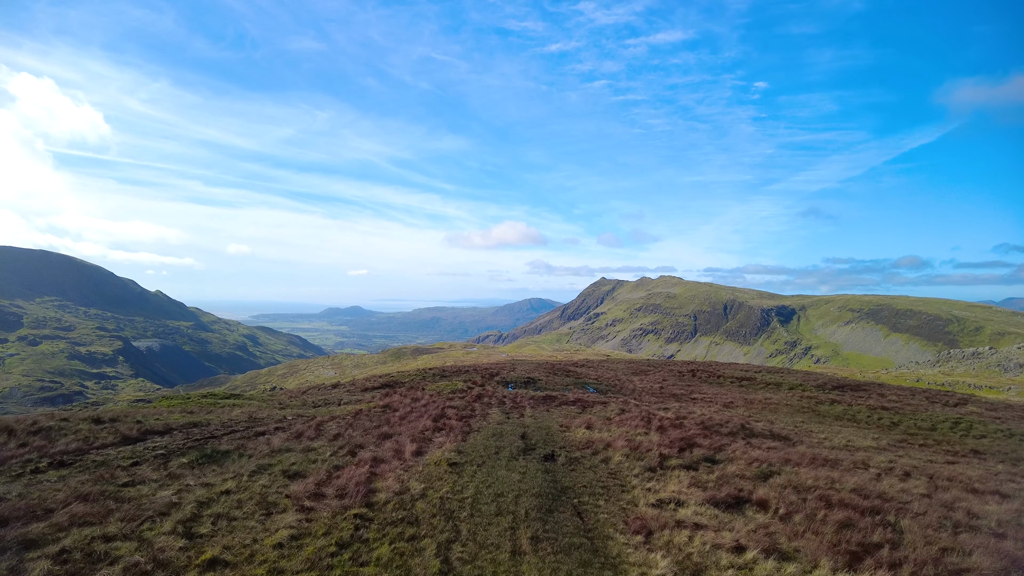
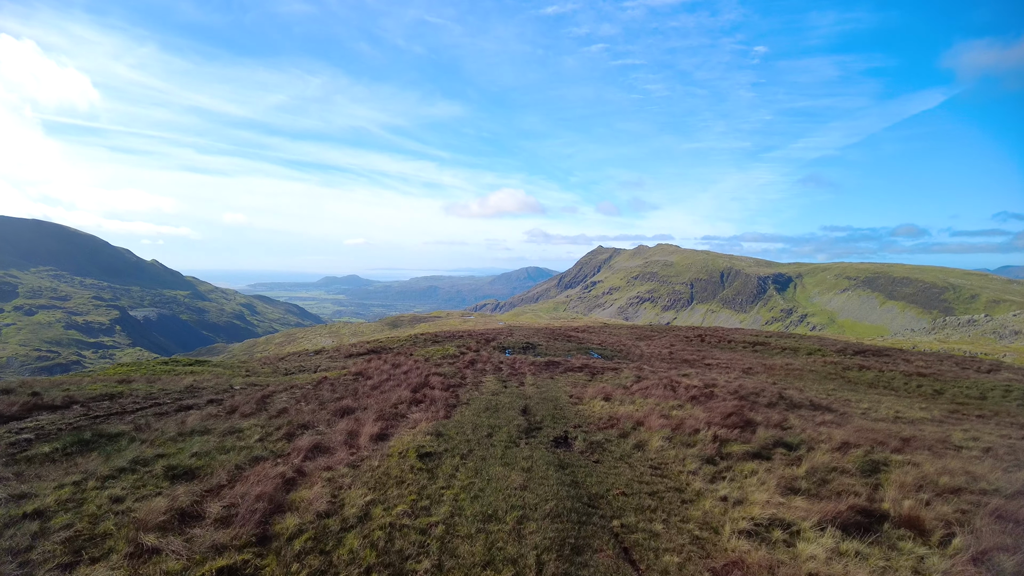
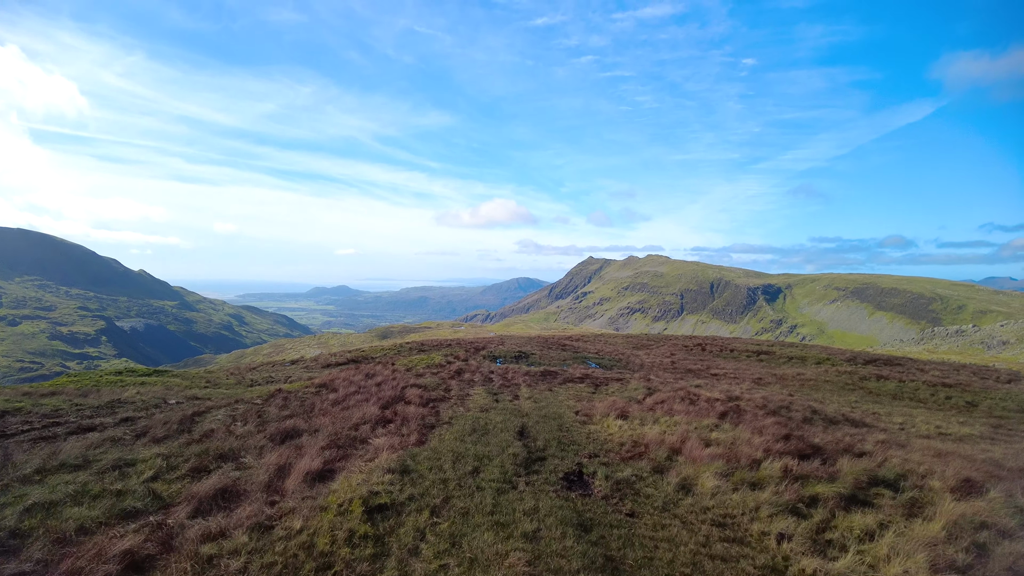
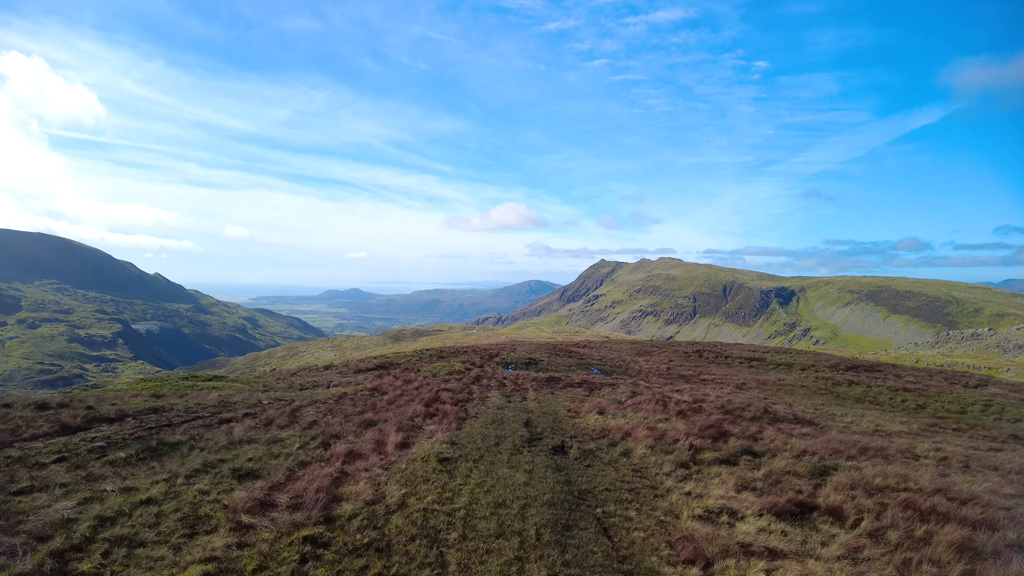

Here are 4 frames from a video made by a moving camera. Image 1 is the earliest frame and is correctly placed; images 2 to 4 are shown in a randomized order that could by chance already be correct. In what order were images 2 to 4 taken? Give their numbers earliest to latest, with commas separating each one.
4, 2, 3
